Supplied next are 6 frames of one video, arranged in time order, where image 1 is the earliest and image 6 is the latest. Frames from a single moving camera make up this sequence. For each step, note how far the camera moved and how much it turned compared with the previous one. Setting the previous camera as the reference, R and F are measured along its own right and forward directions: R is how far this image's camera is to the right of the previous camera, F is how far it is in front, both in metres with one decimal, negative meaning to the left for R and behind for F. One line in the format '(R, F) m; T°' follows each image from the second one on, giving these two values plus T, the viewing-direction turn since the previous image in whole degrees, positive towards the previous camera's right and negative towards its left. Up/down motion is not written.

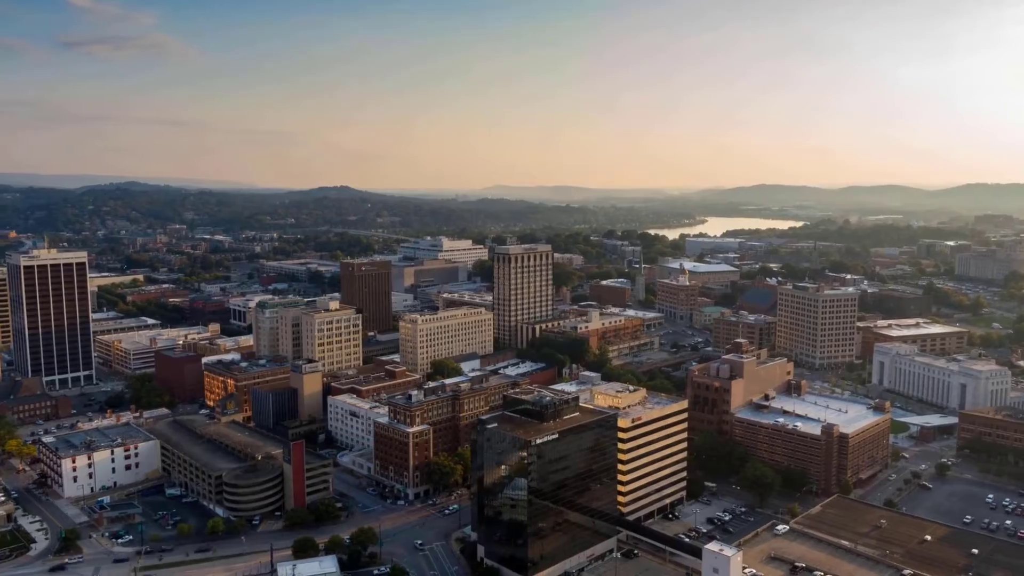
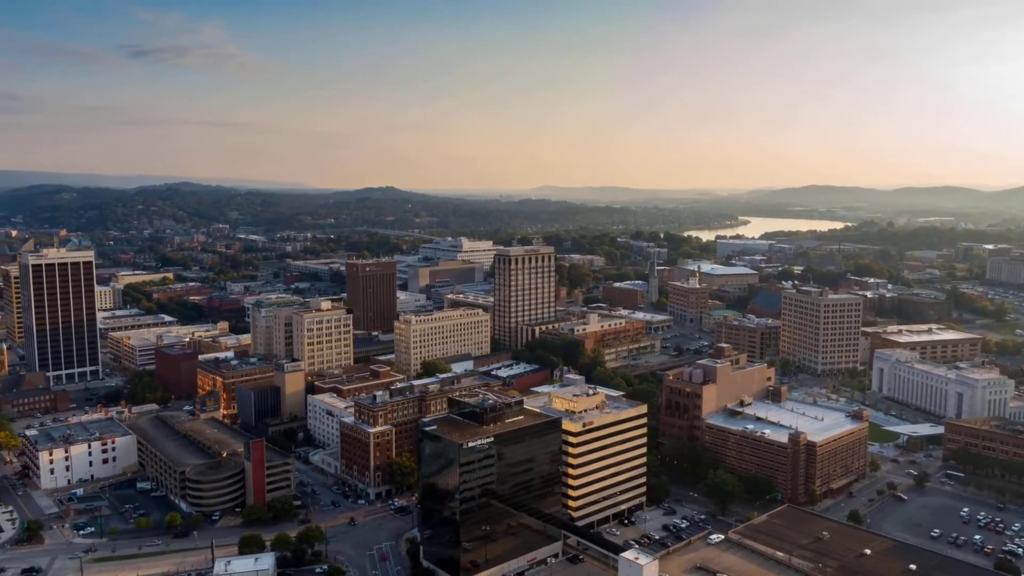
(+4.6, +0.3) m; -3°
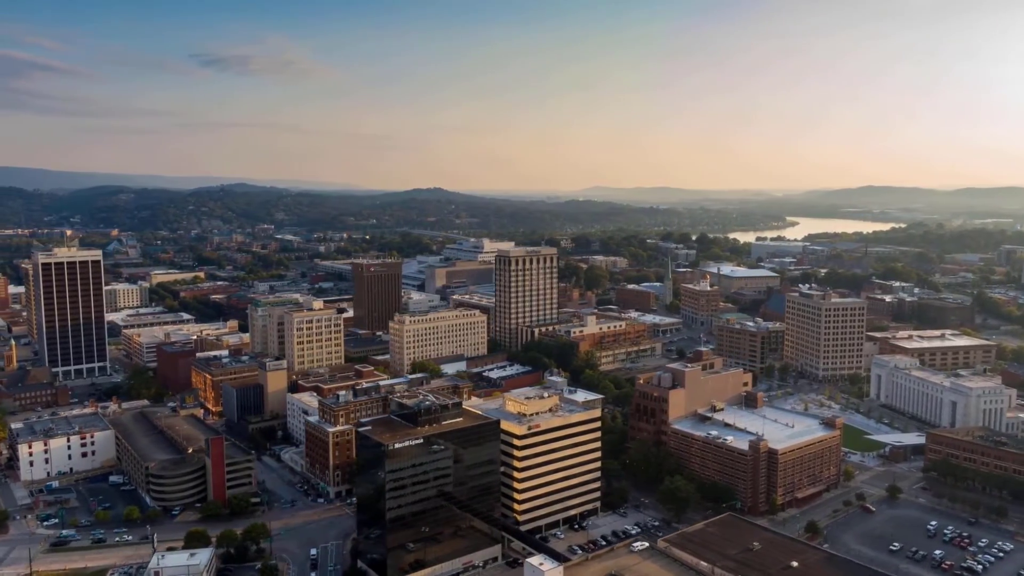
(+5.0, +0.3) m; -4°
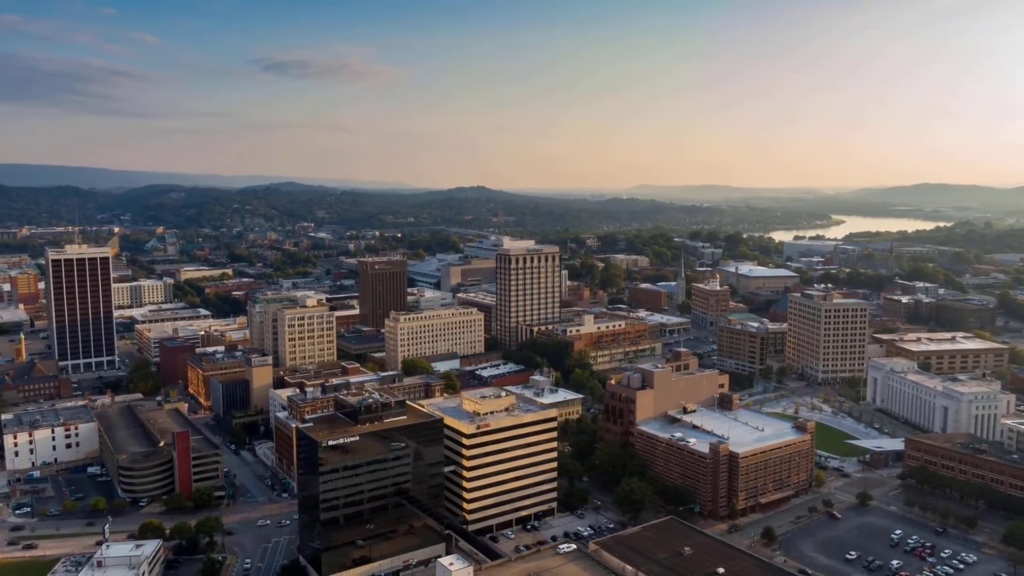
(+4.6, +0.3) m; -3°
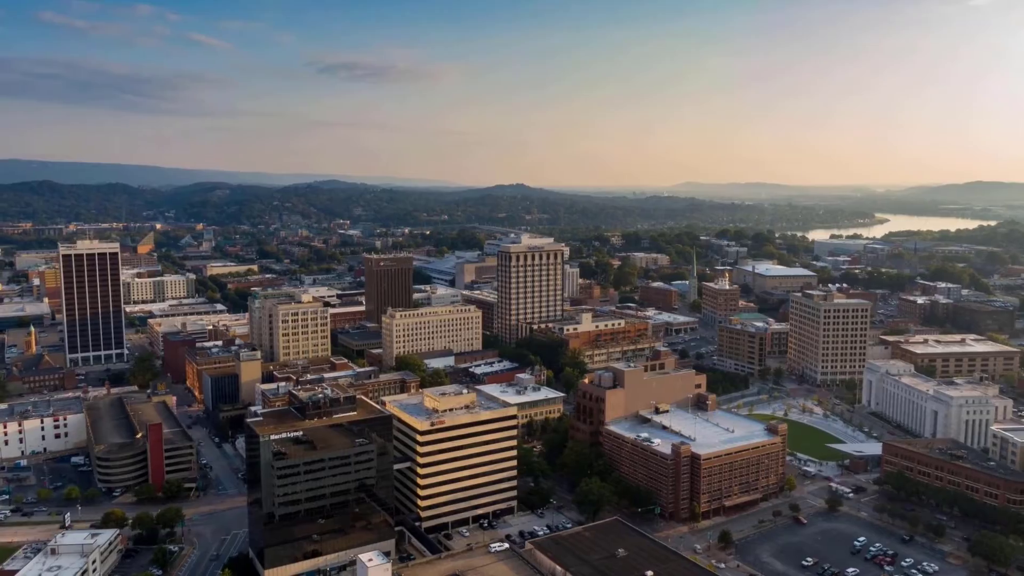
(+4.2, +0.2) m; -3°
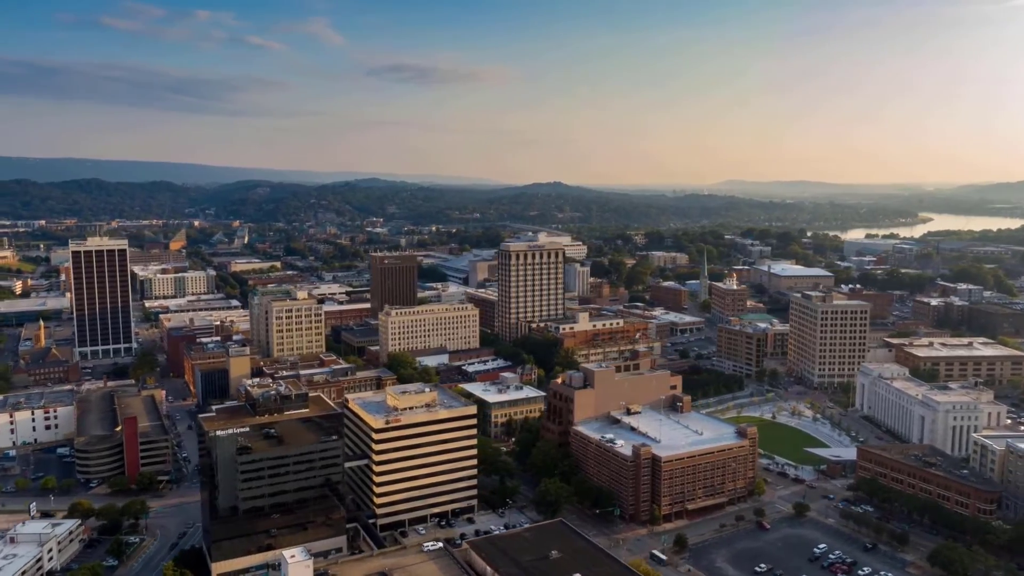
(+4.0, +0.3) m; -3°
